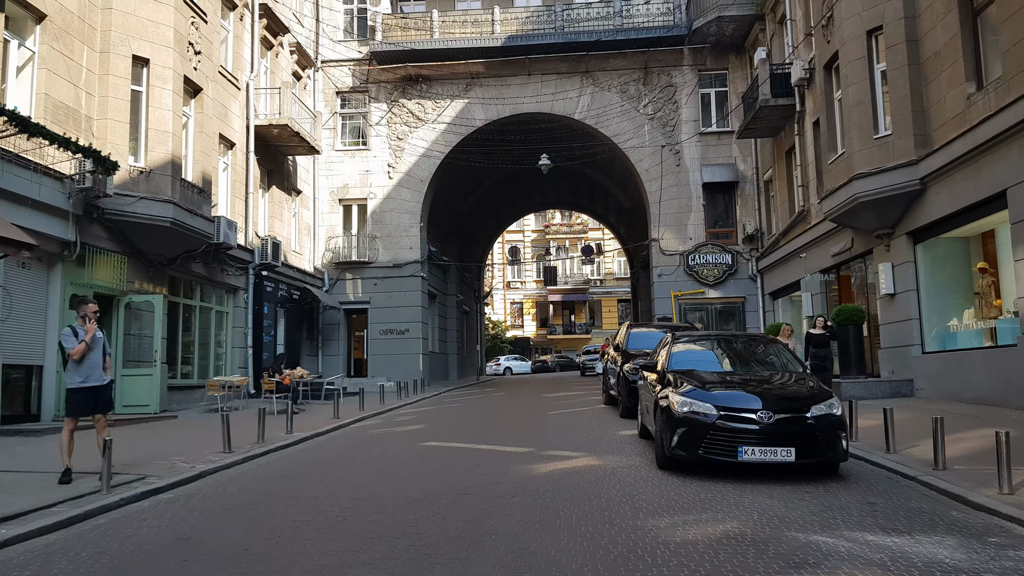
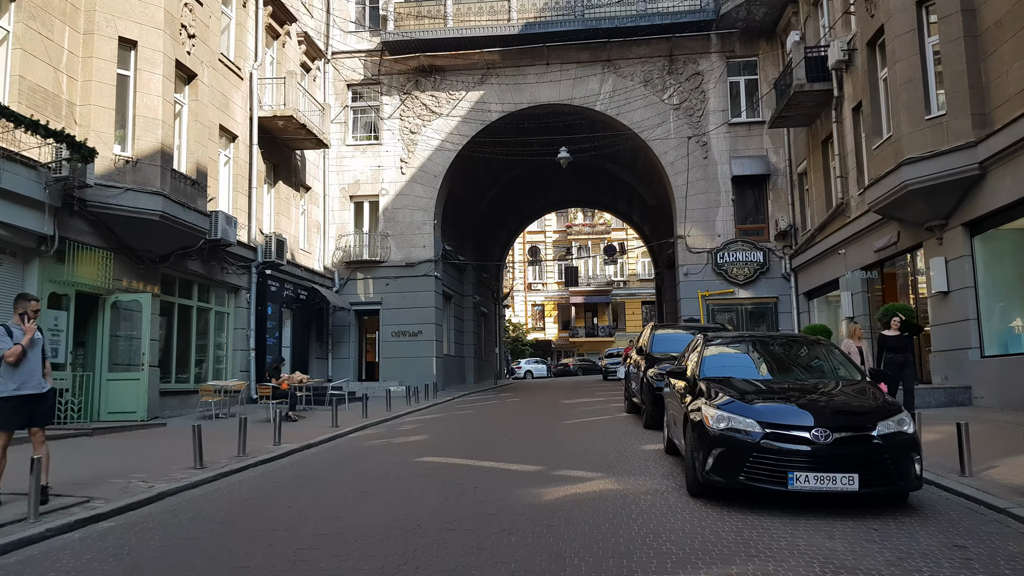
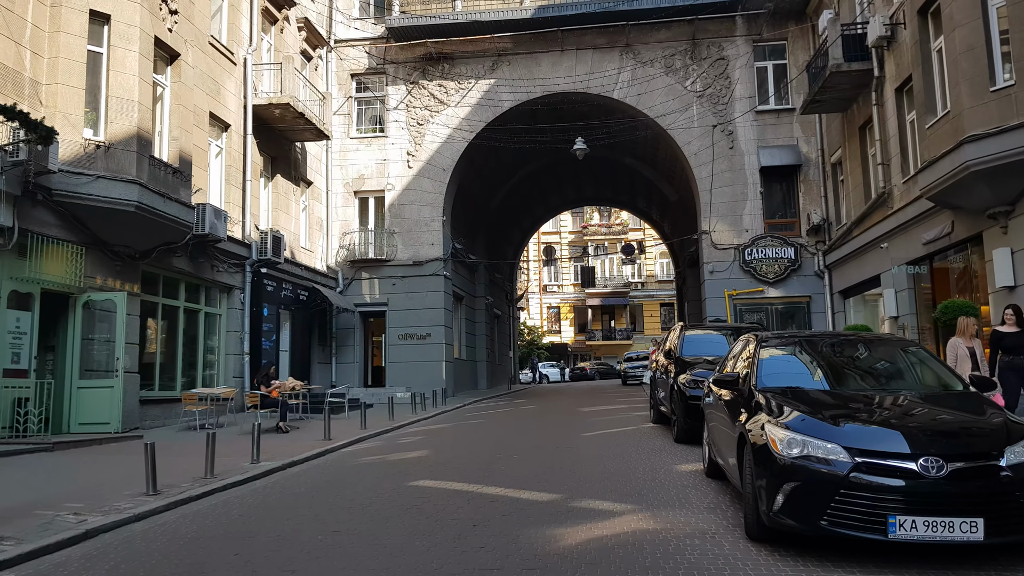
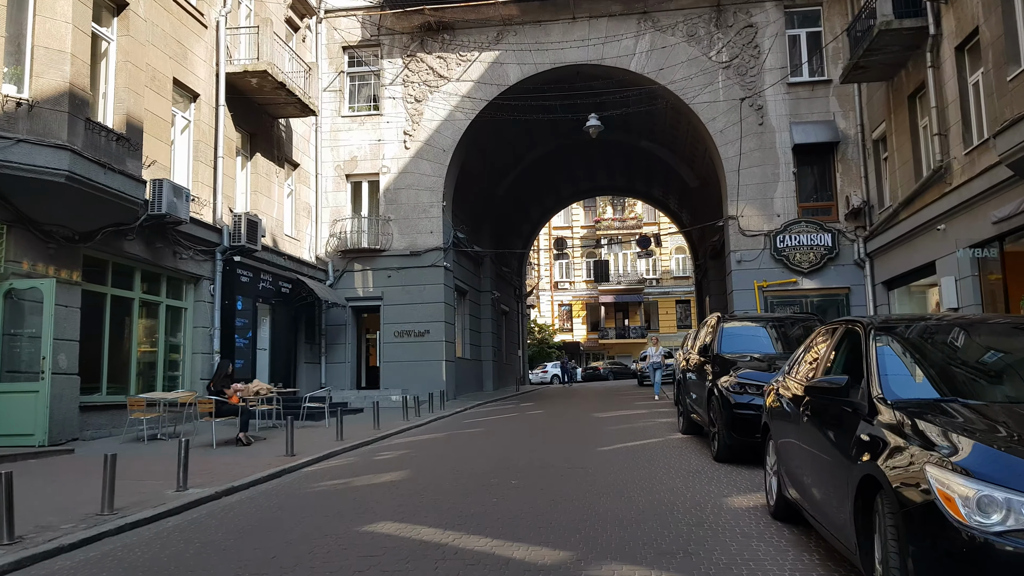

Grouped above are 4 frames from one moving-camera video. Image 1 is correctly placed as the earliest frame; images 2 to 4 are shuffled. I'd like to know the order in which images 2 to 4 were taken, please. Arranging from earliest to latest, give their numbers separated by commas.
2, 3, 4
